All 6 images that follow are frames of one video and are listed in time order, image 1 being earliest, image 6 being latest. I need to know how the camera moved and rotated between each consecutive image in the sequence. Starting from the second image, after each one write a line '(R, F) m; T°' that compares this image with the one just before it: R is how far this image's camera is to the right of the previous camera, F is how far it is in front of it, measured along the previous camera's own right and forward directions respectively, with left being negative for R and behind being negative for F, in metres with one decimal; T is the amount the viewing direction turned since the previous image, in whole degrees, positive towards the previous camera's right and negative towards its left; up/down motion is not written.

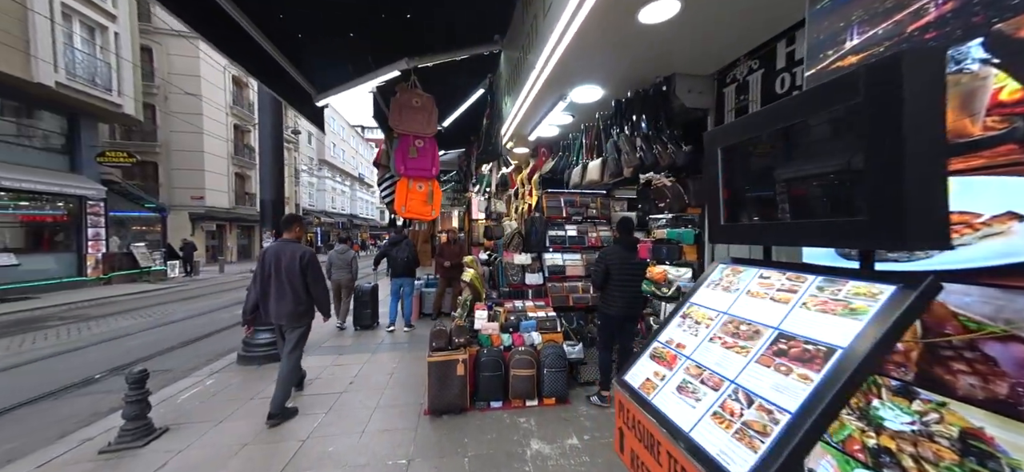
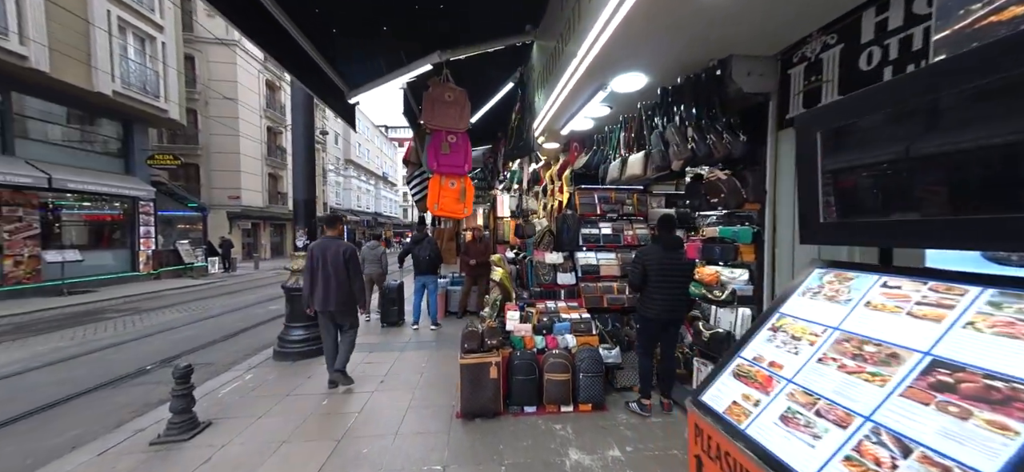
(-0.1, +0.1) m; -4°
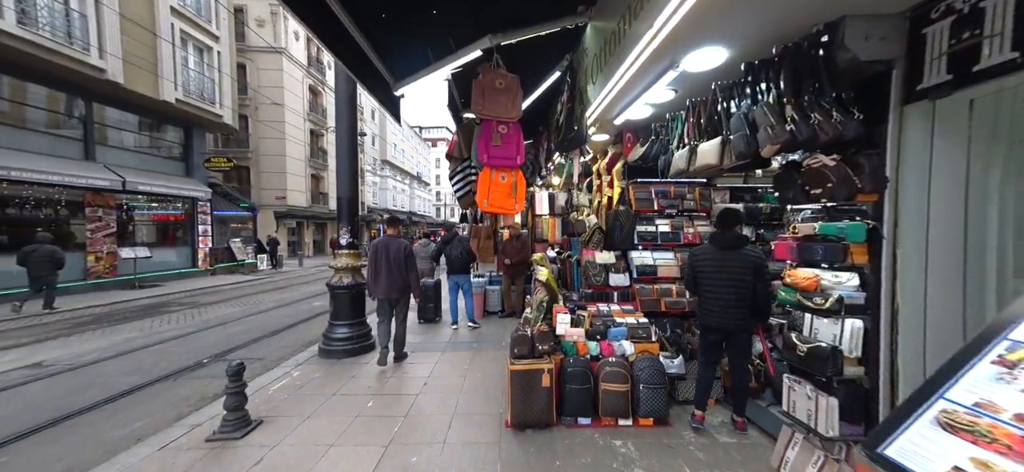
(-0.2, +0.2) m; -5°
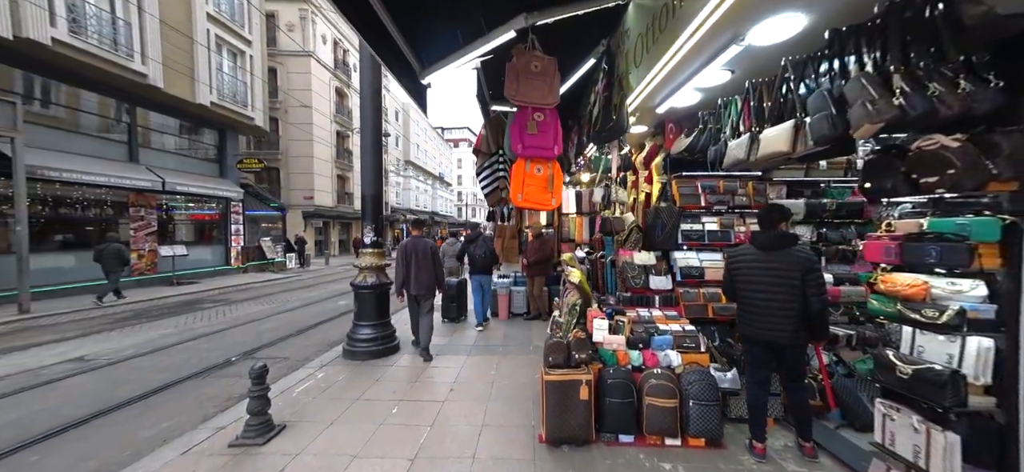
(-0.1, +0.2) m; -3°
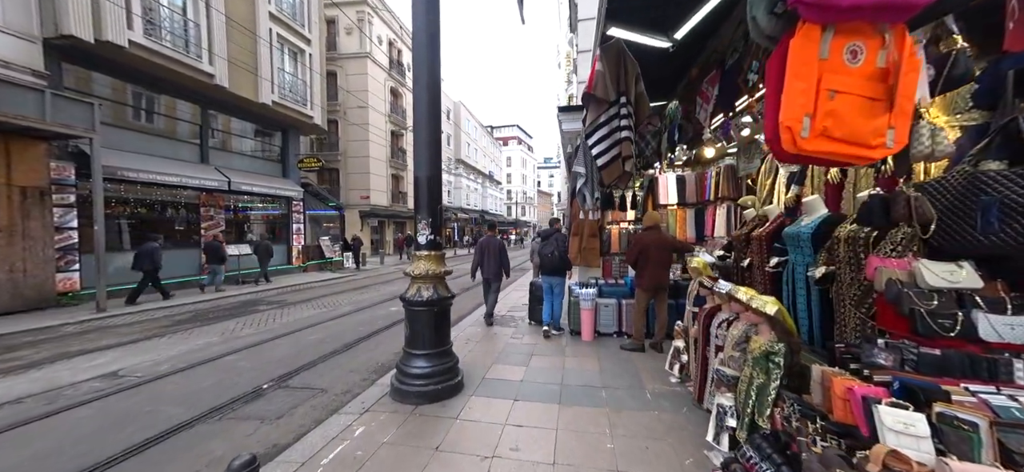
(-0.6, +1.6) m; -8°
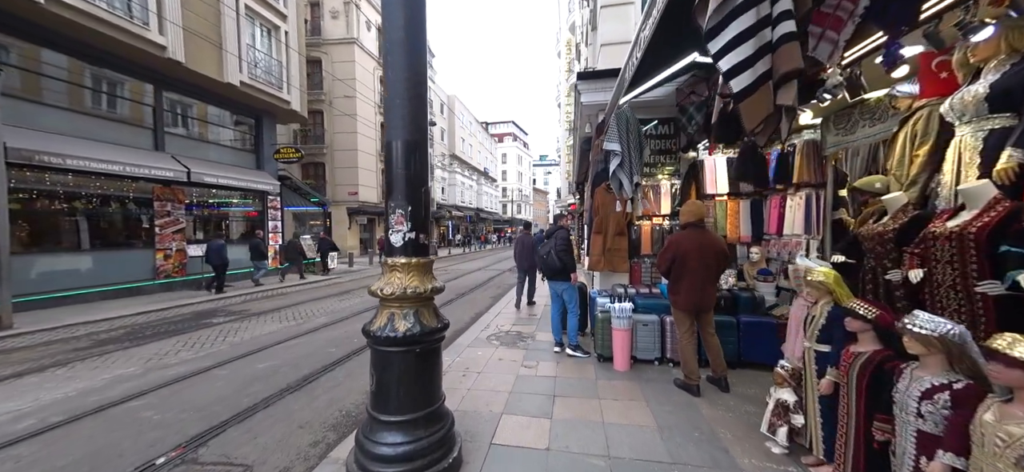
(-0.2, +1.5) m; +1°
